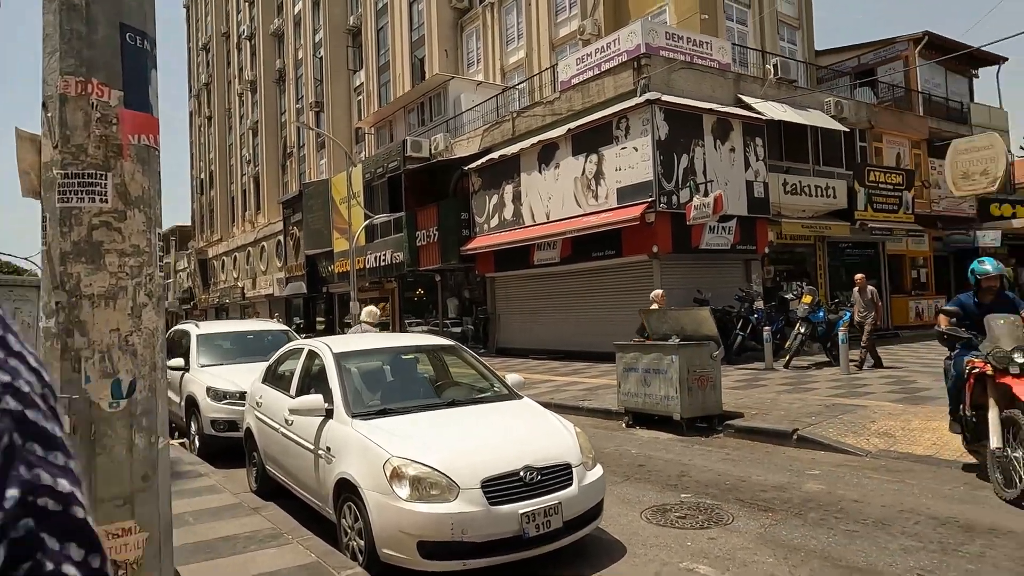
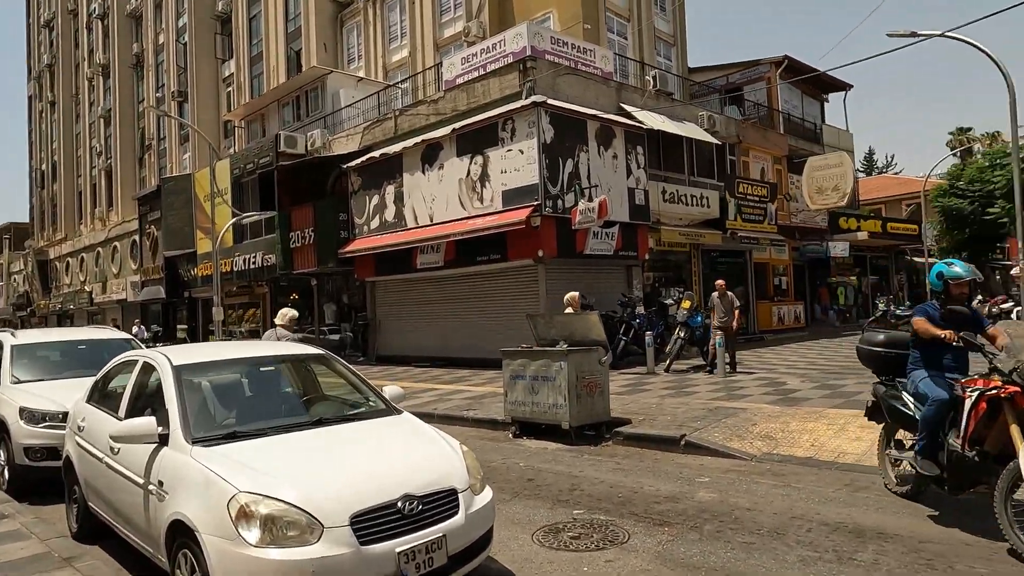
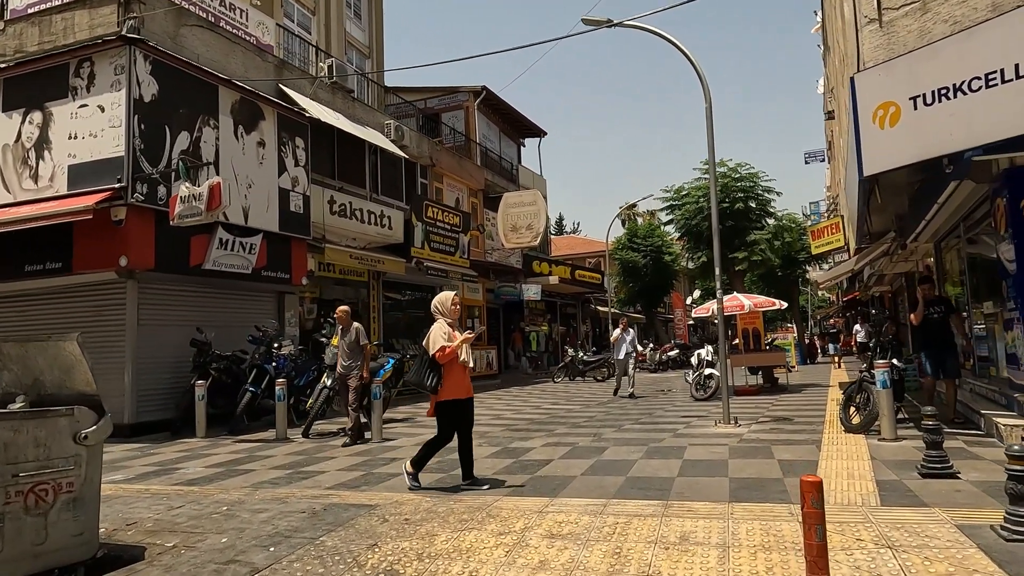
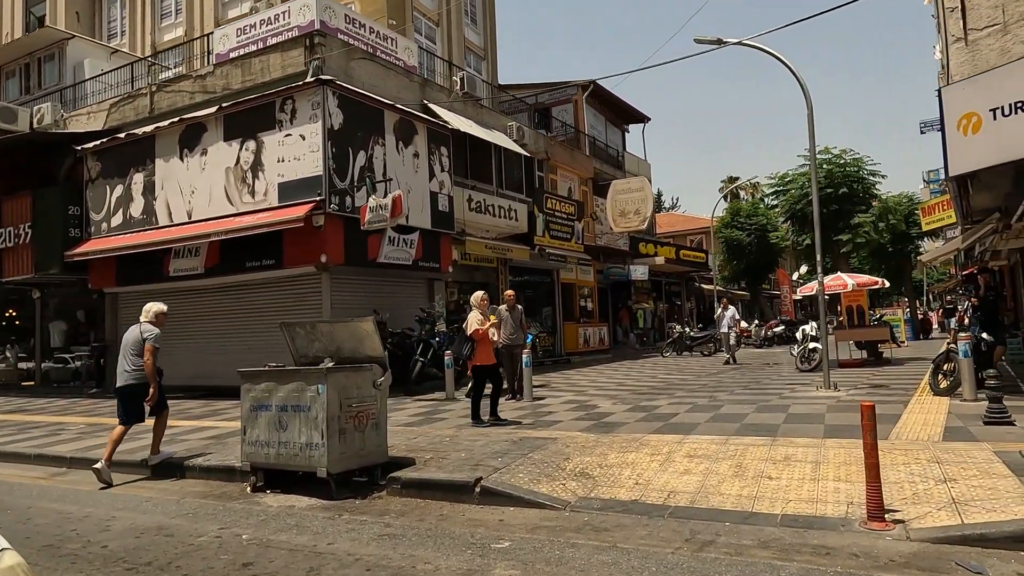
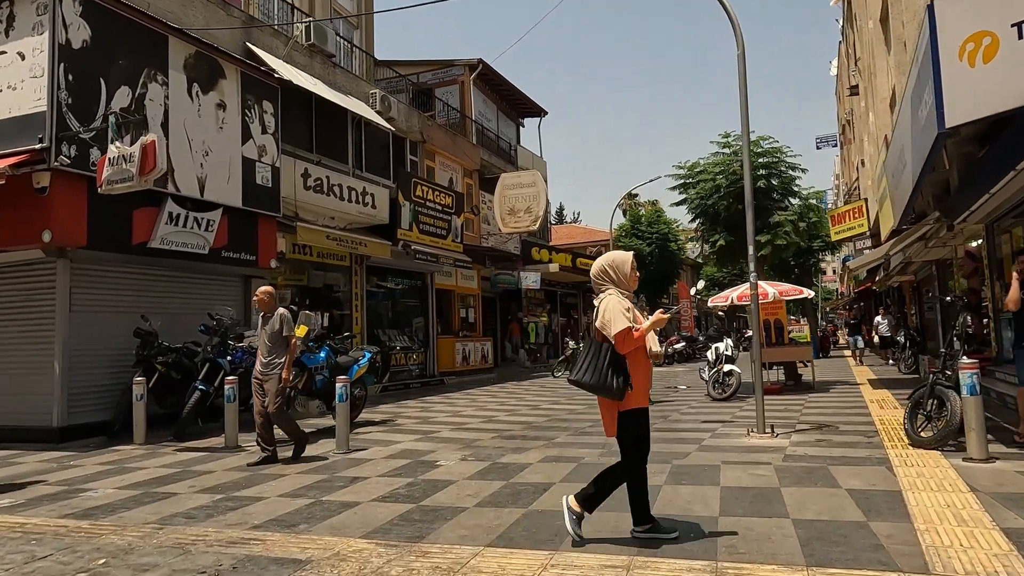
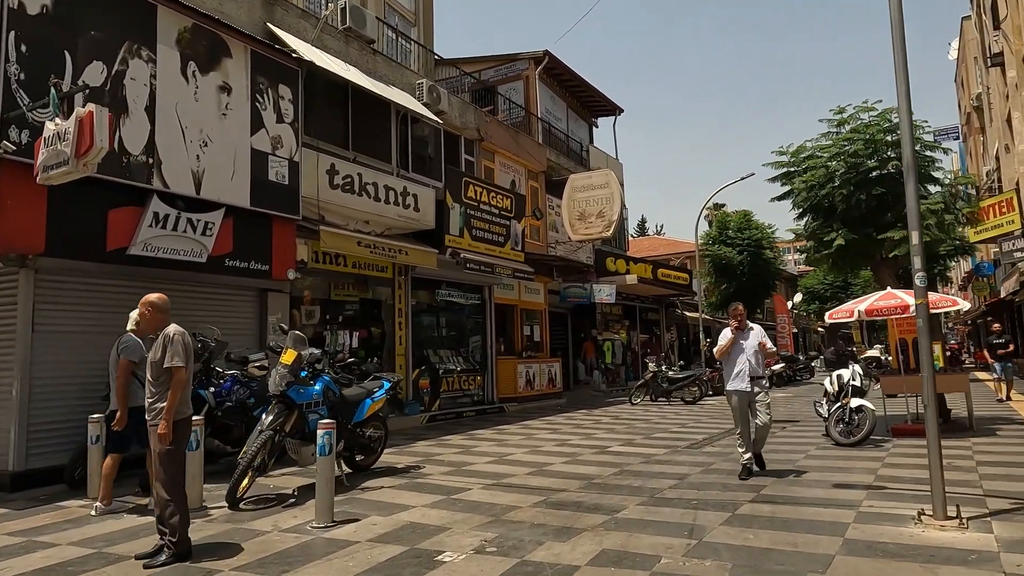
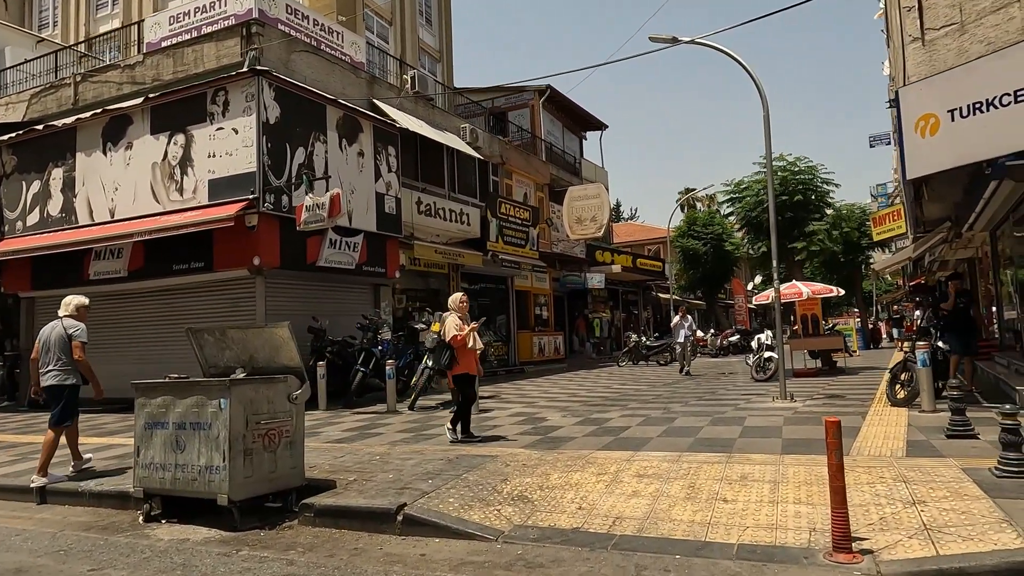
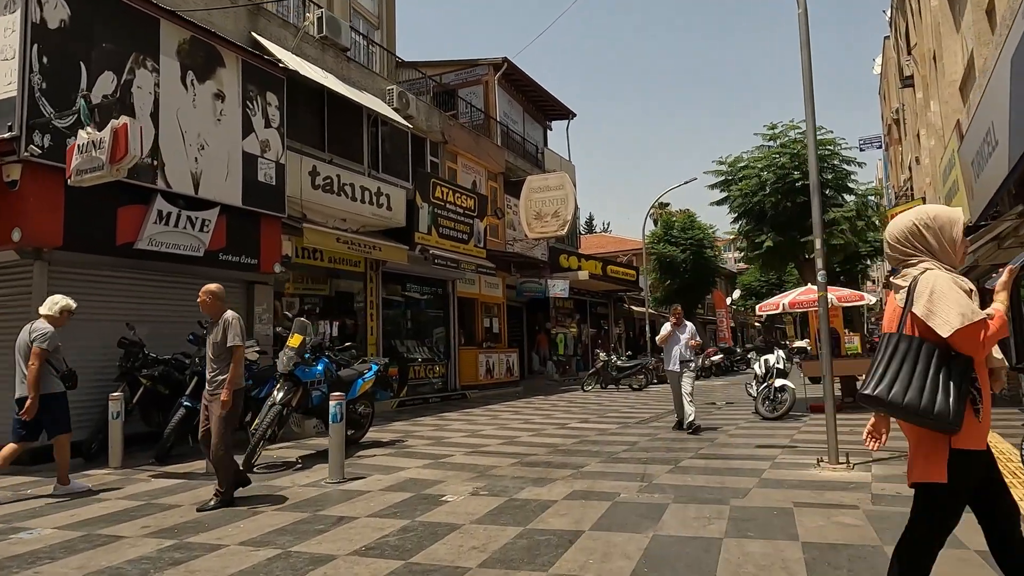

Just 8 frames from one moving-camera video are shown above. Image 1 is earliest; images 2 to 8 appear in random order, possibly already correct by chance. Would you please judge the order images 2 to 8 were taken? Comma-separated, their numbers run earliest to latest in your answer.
2, 4, 7, 3, 5, 8, 6
